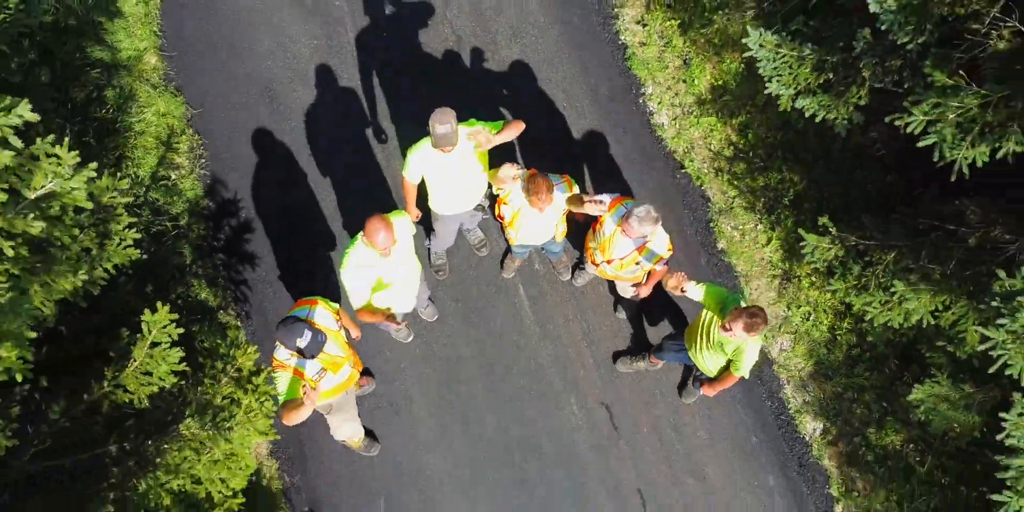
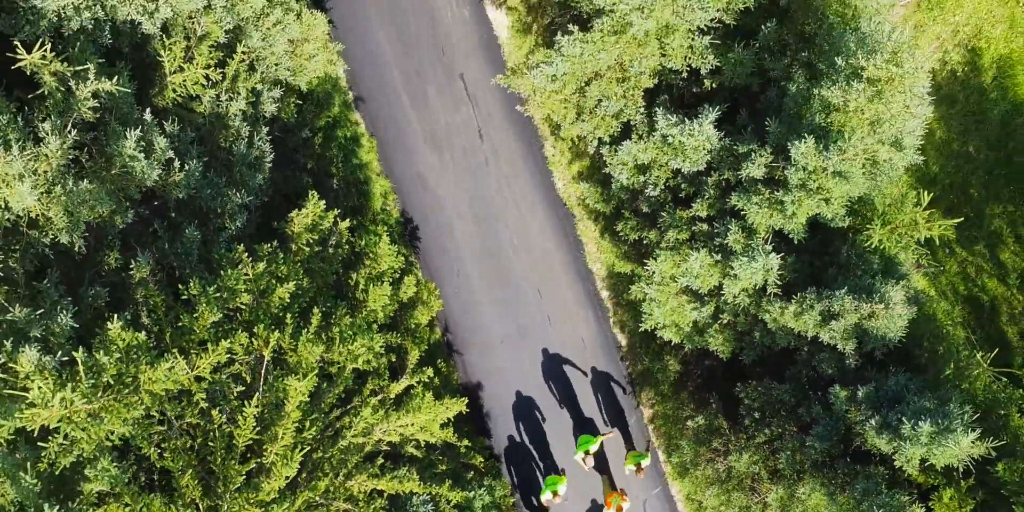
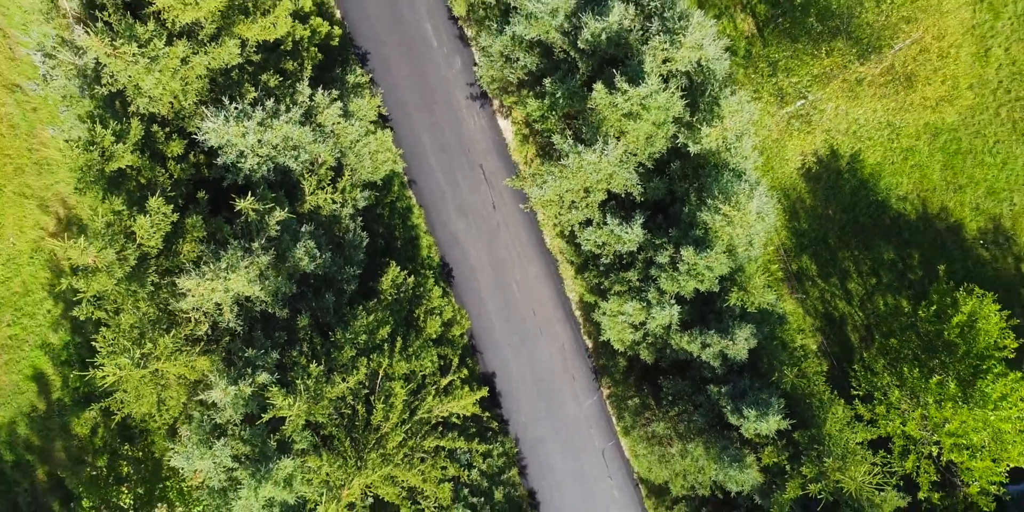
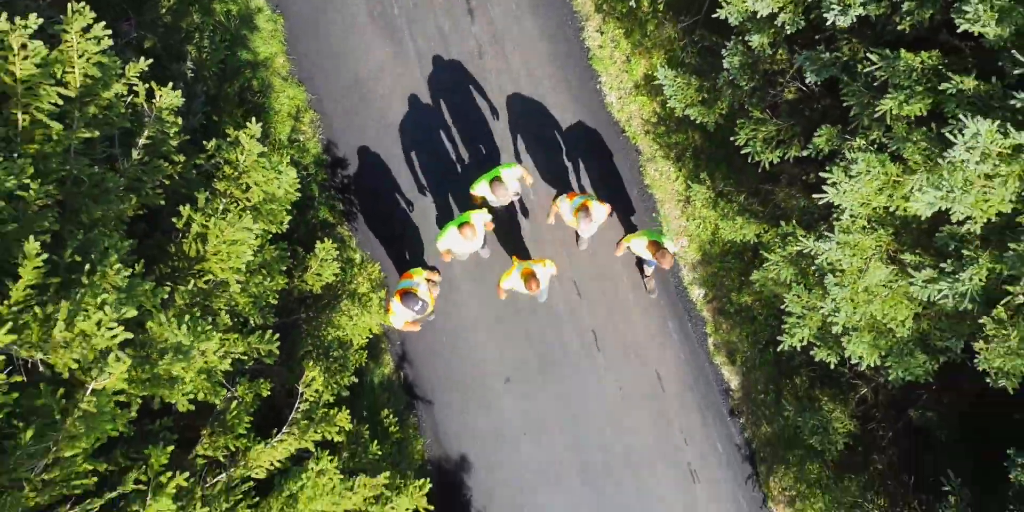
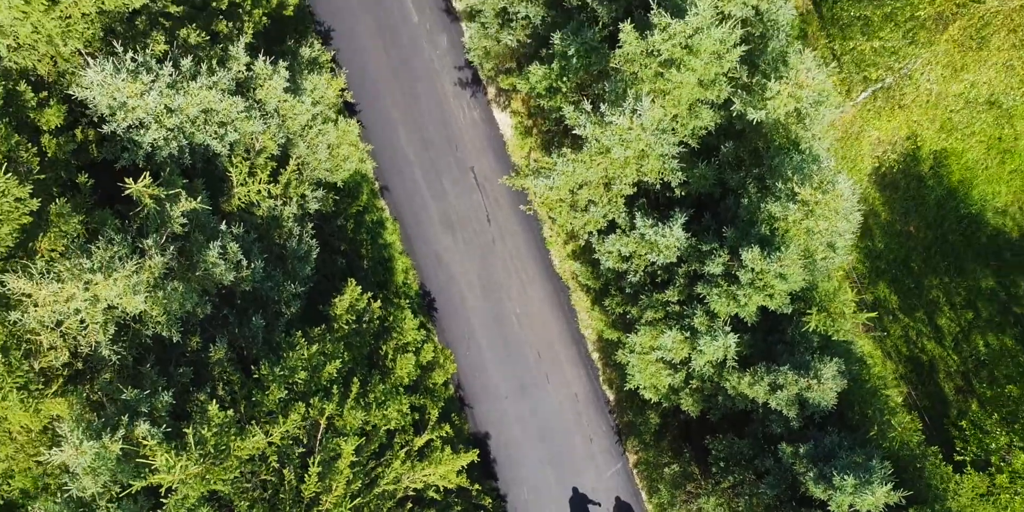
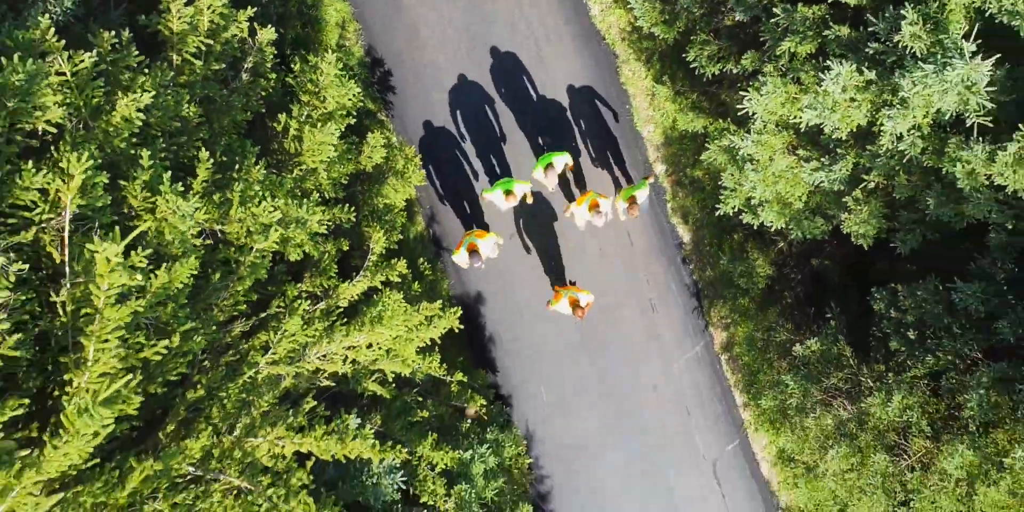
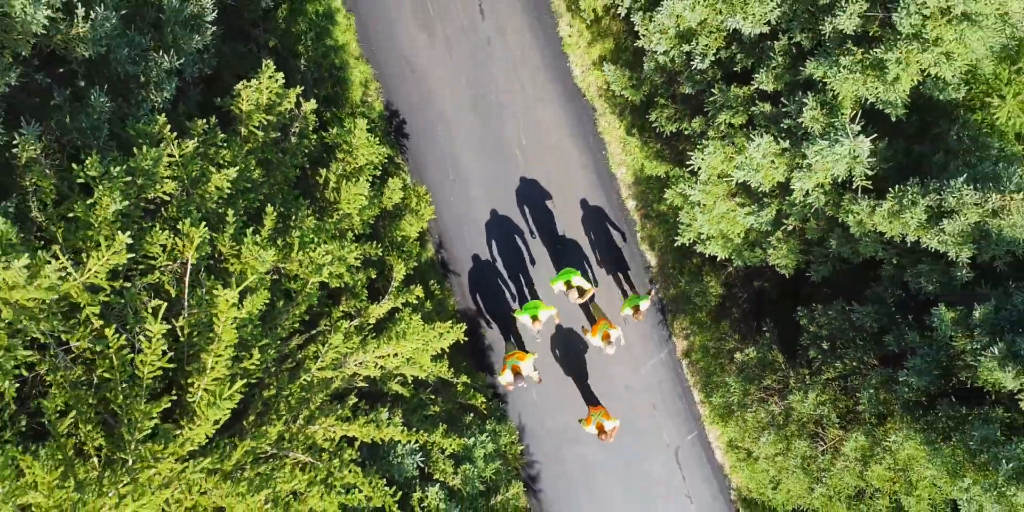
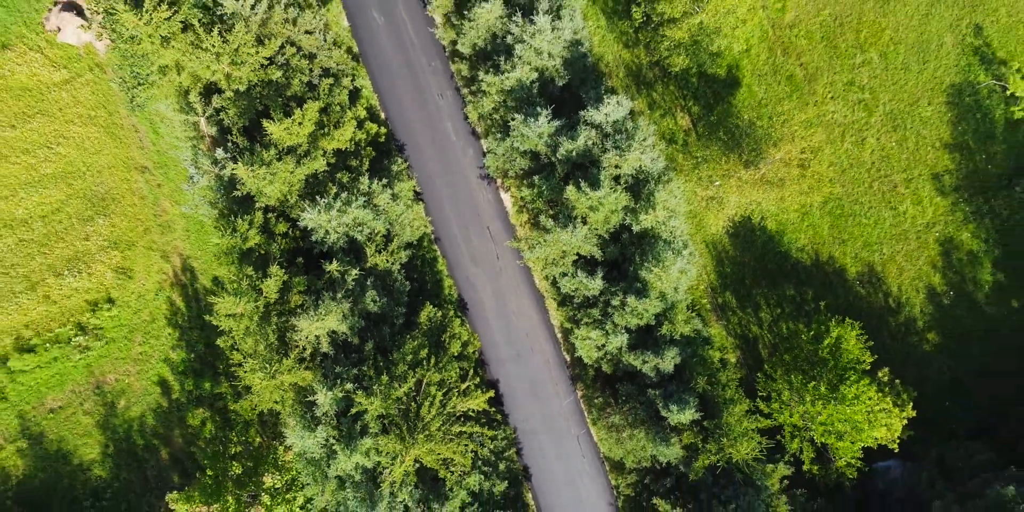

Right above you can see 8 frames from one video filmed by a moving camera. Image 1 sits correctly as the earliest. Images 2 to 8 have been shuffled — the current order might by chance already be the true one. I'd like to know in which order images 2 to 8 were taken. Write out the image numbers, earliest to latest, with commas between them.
4, 6, 7, 2, 5, 3, 8
